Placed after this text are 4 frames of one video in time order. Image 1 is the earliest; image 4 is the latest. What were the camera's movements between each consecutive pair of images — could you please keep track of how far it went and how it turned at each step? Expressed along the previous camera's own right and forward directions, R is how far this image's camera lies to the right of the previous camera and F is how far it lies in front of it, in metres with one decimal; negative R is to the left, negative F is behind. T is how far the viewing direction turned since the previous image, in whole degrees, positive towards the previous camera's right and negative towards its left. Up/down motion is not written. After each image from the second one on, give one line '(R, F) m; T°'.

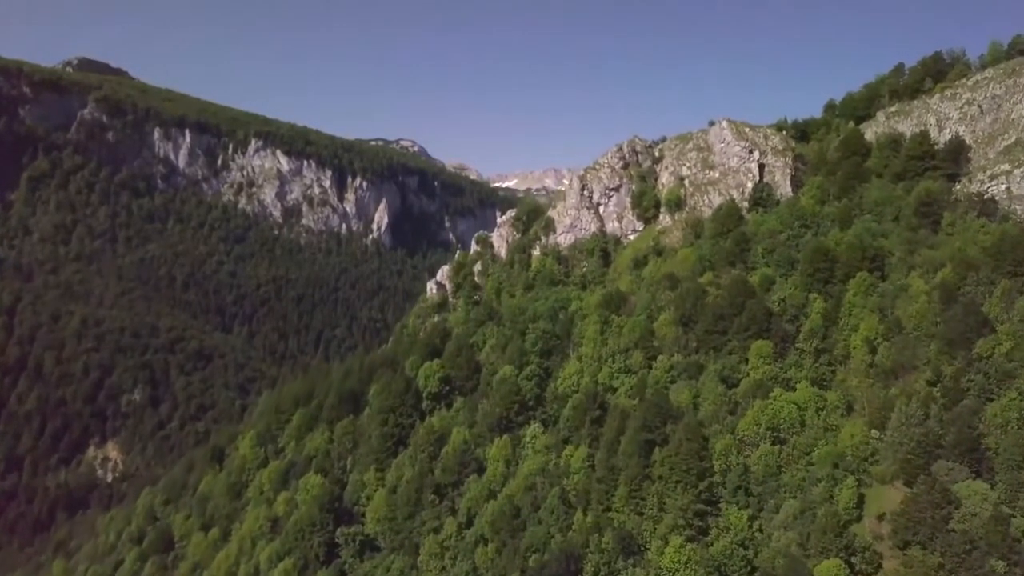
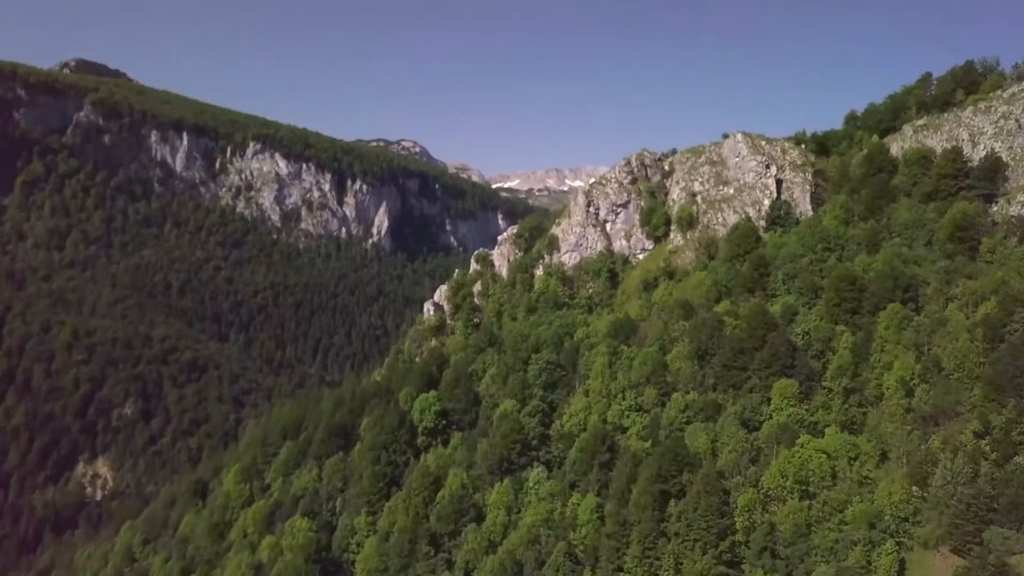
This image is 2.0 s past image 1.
(0.0, +5.6) m; 0°
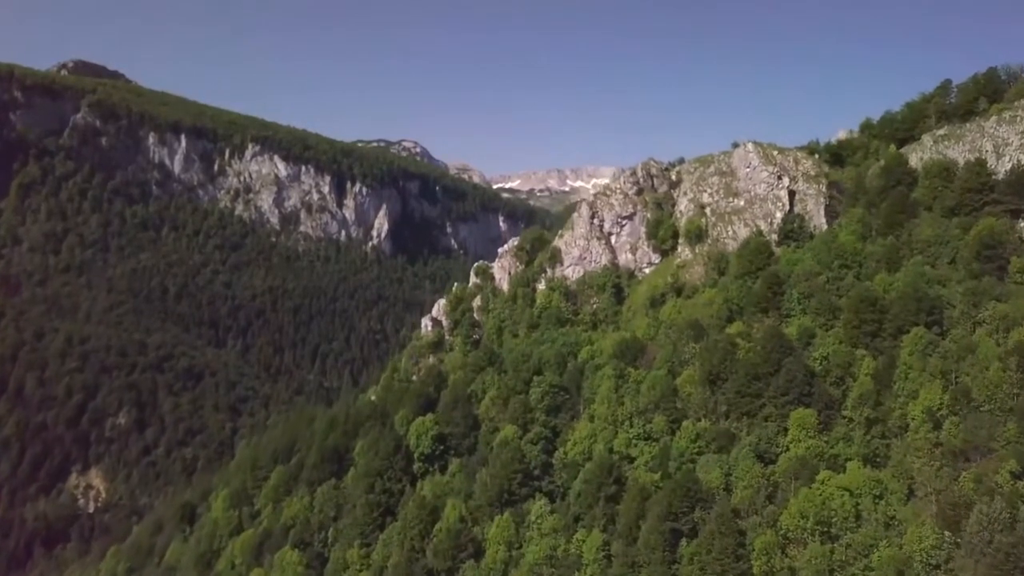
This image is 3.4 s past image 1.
(0.0, +3.7) m; 0°
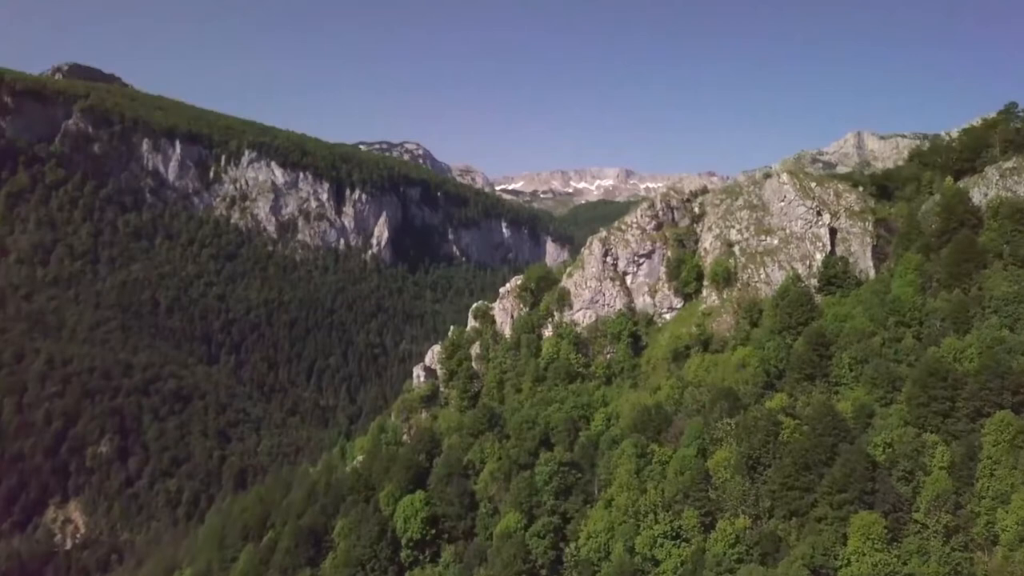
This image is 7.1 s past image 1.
(0.0, +10.2) m; 0°
